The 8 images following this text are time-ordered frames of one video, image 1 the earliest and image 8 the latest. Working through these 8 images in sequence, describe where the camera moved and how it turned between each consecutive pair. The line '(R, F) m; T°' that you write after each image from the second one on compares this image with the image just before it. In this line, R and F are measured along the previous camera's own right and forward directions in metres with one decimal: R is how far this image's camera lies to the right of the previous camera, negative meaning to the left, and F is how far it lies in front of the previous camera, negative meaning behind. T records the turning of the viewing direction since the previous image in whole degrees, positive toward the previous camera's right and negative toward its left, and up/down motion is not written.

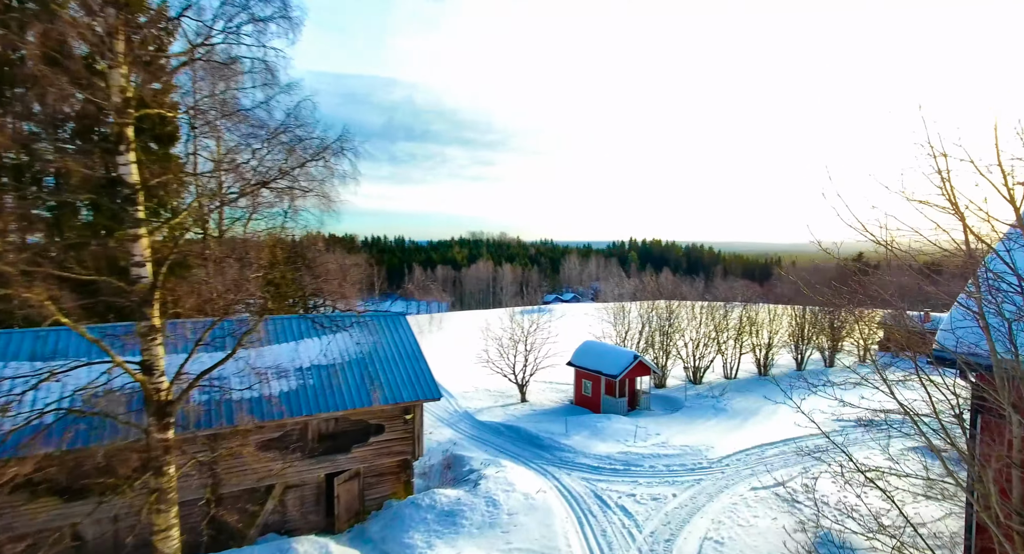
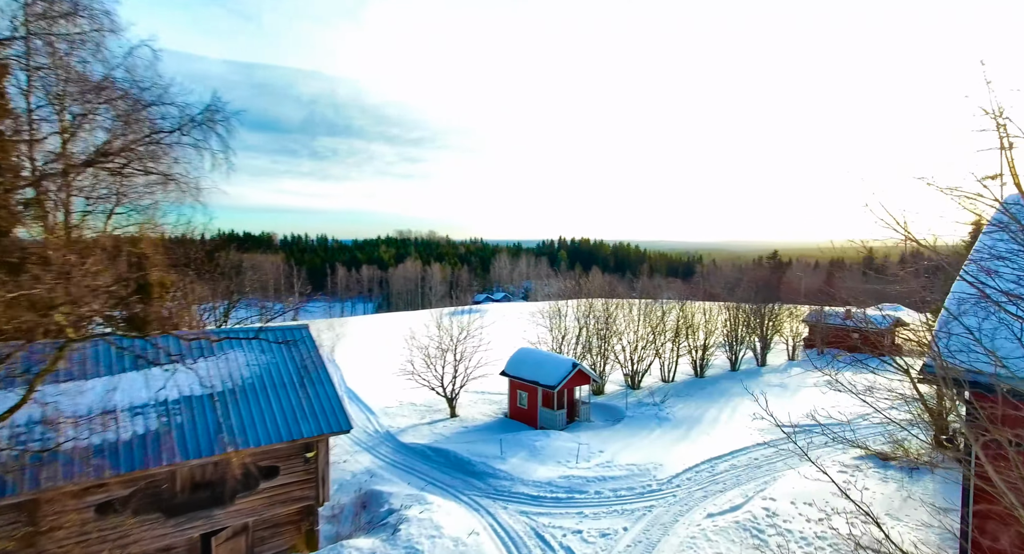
(+0.1, +2.2) m; +7°
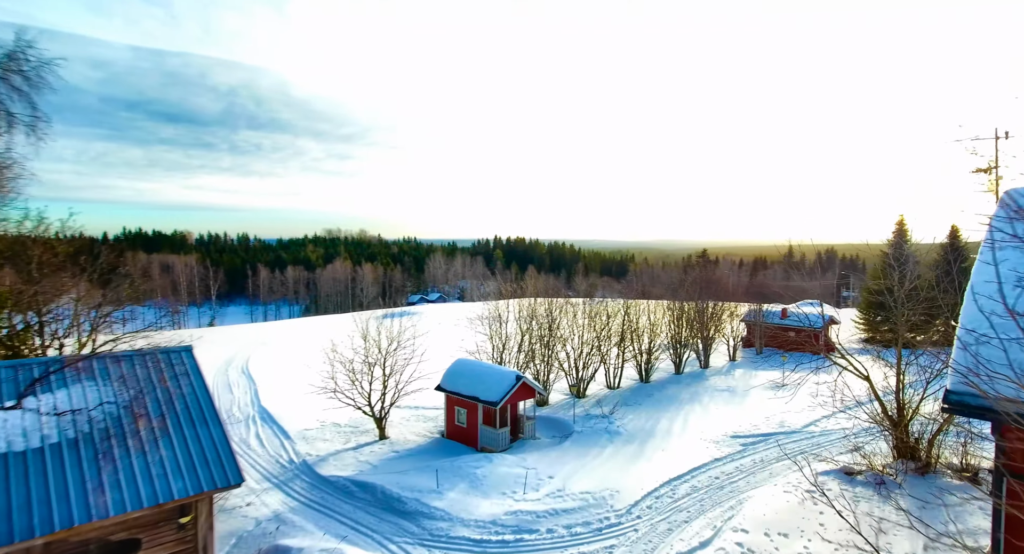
(0.0, +2.2) m; +7°
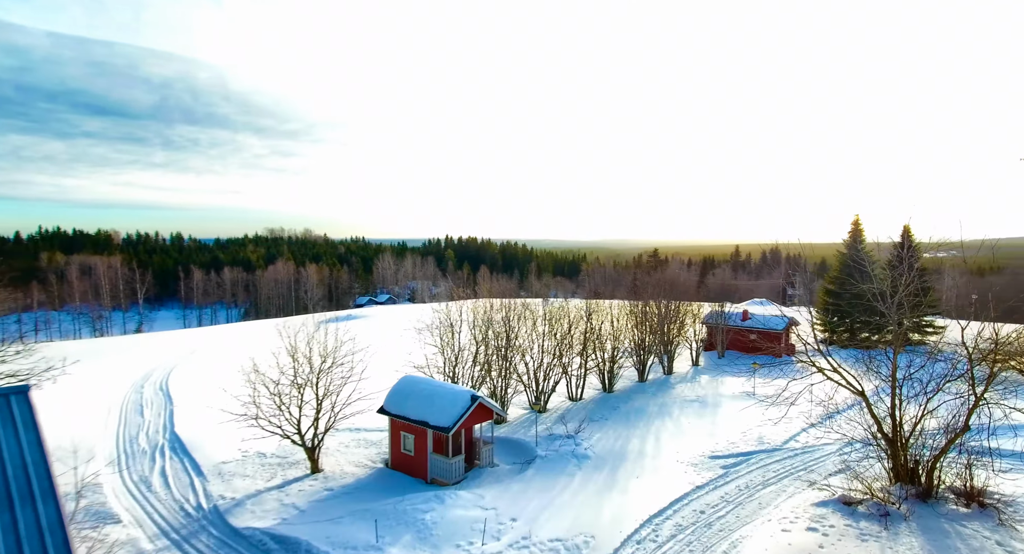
(-0.1, +2.5) m; +5°
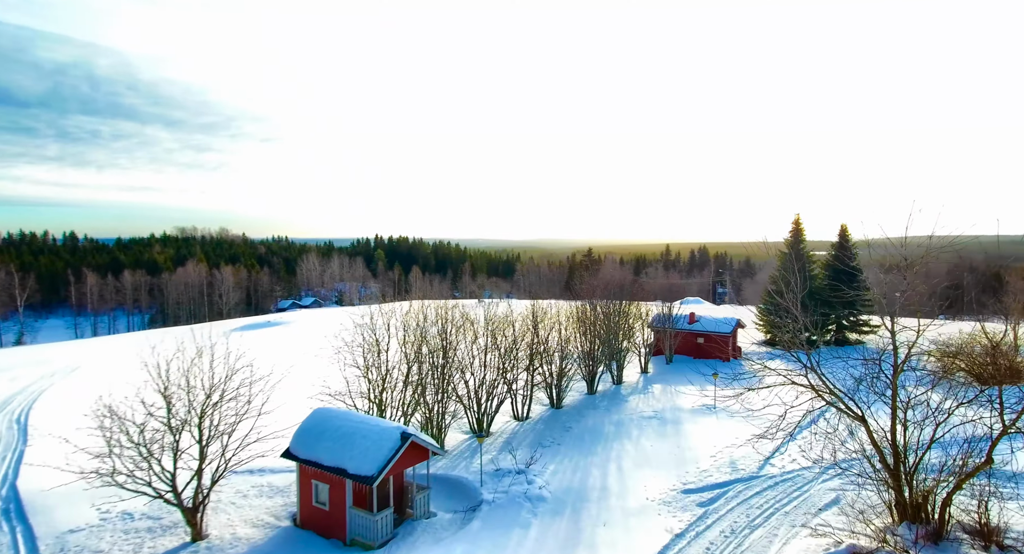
(-0.1, +3.1) m; +7°
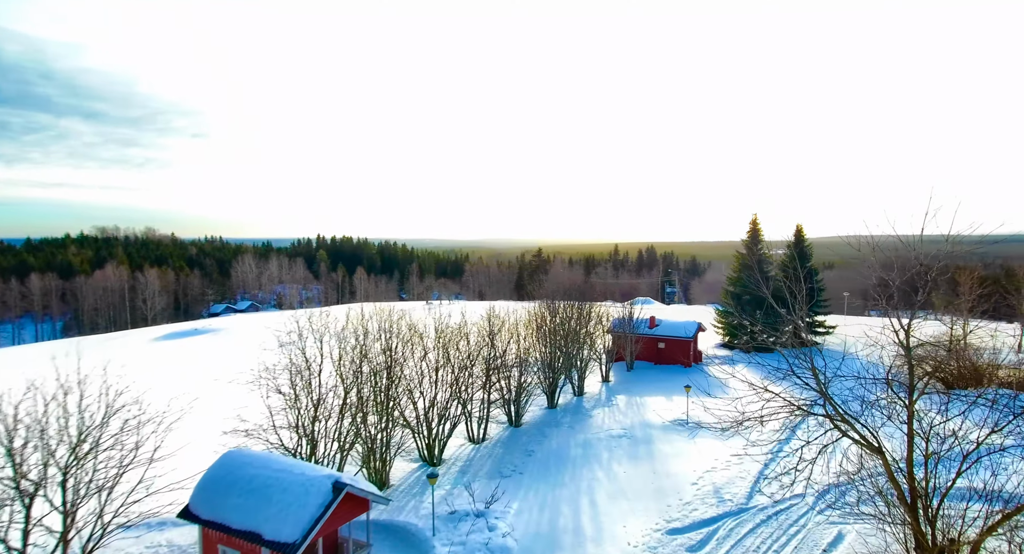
(-0.2, +2.5) m; +5°
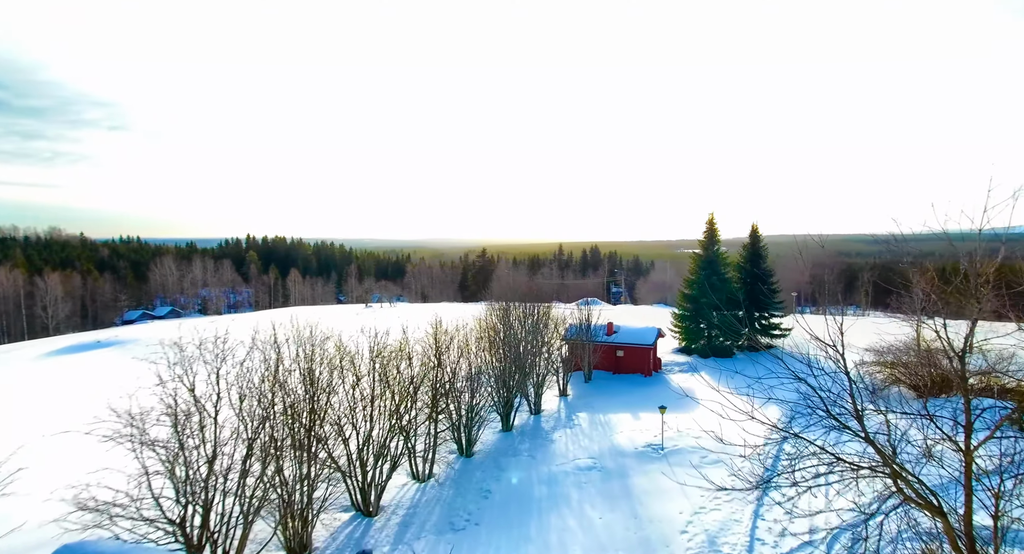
(-0.2, +3.0) m; +6°
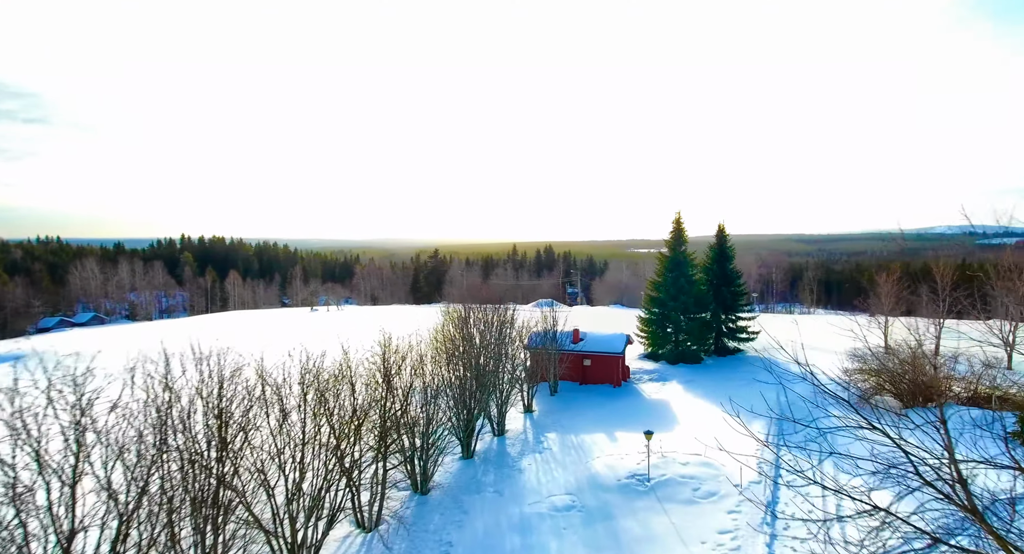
(-0.3, +2.7) m; +5°
